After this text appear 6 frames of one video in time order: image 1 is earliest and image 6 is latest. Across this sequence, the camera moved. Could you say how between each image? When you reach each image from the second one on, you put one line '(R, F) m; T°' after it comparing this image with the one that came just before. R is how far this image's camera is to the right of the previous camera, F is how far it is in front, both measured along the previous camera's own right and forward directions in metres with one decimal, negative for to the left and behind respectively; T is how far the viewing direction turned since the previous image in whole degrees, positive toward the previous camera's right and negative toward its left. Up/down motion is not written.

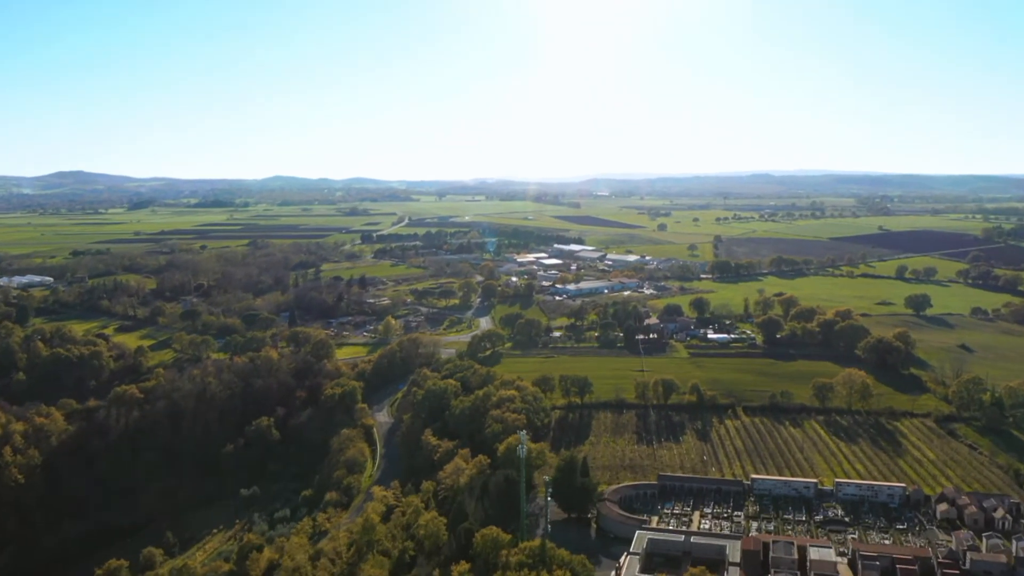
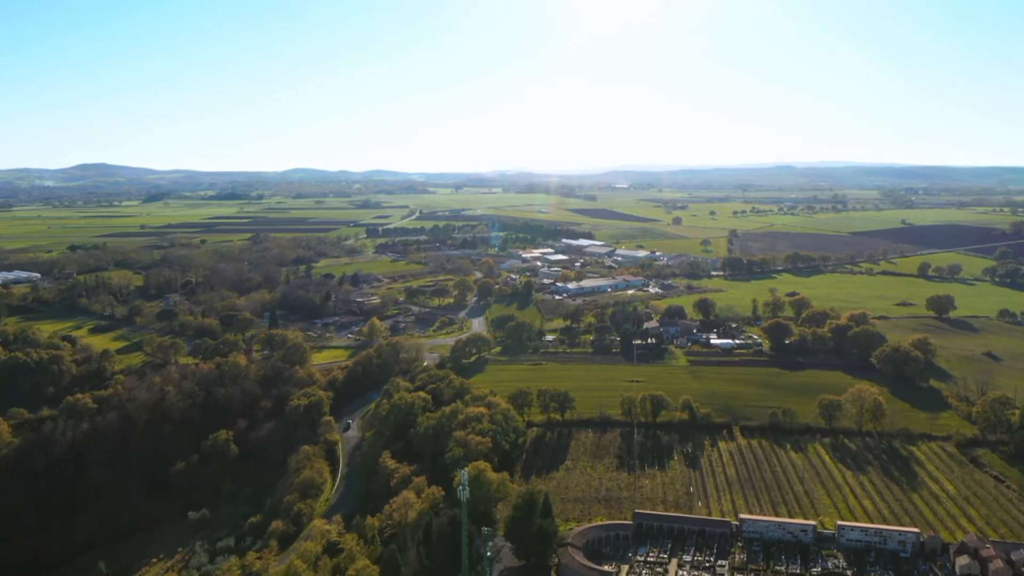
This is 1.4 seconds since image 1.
(+1.3, +2.4) m; -1°
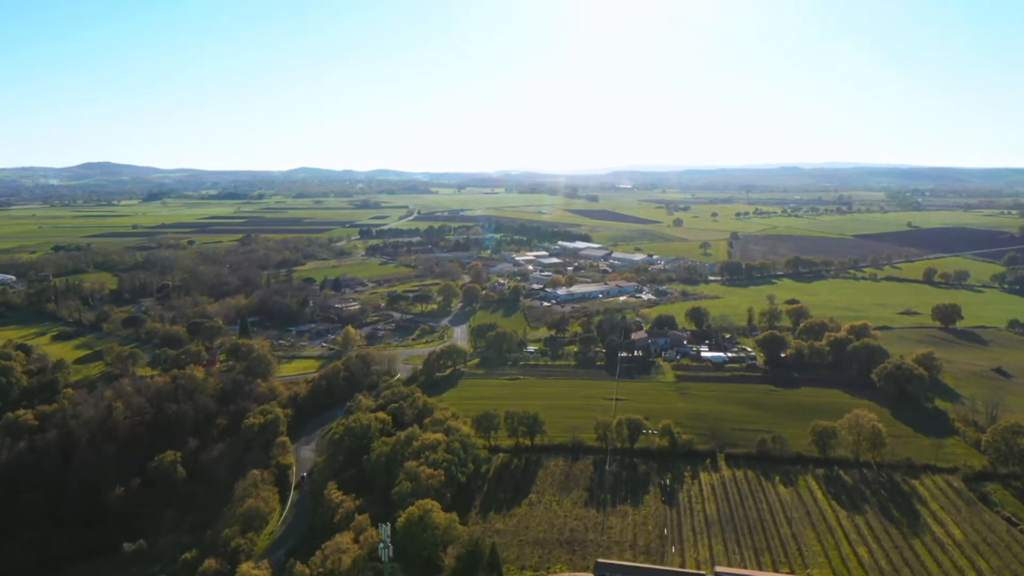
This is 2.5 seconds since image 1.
(+1.0, +2.0) m; 0°
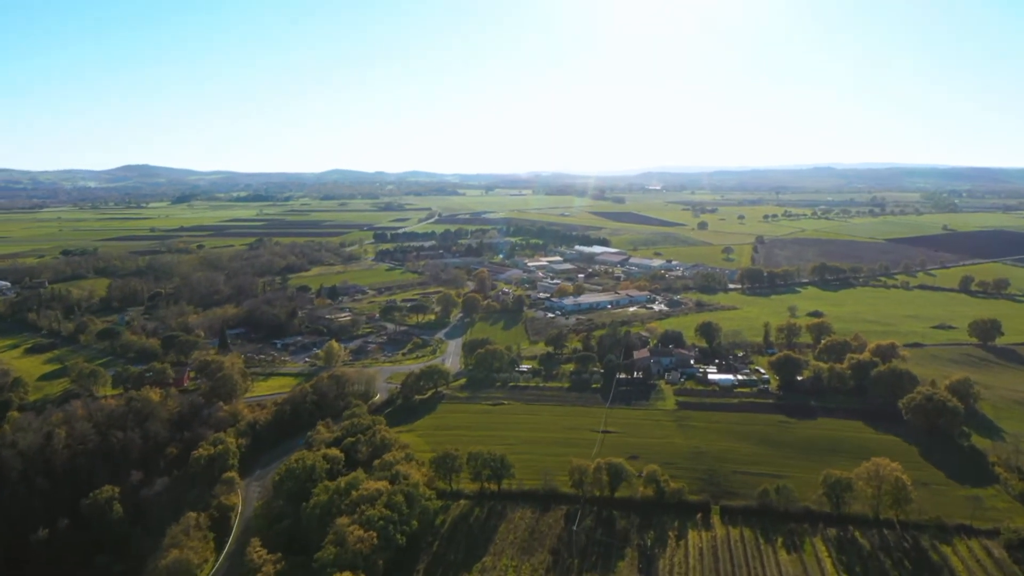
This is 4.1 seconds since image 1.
(+1.5, +2.8) m; -2°
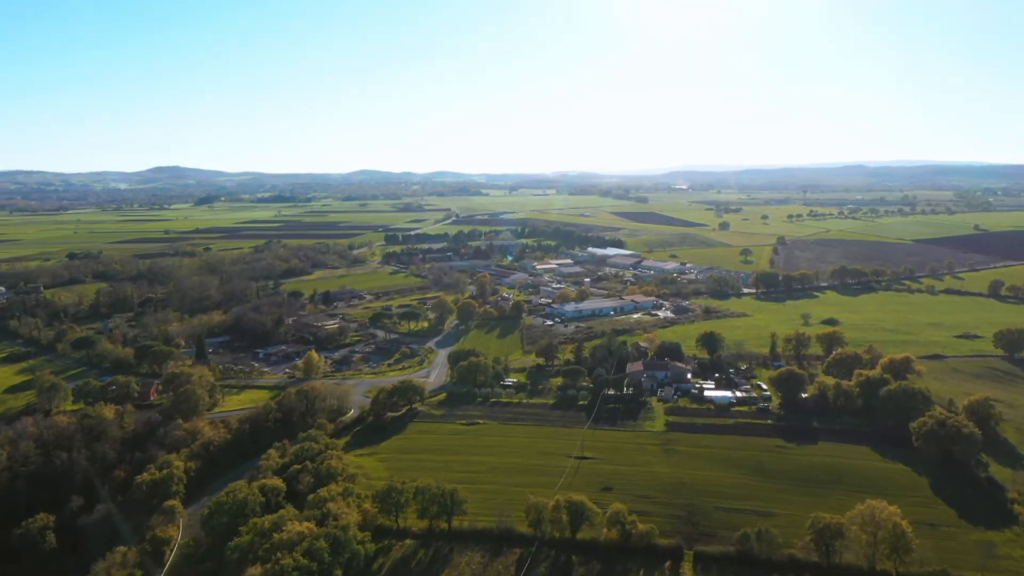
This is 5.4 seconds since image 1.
(+1.6, +2.0) m; -2°
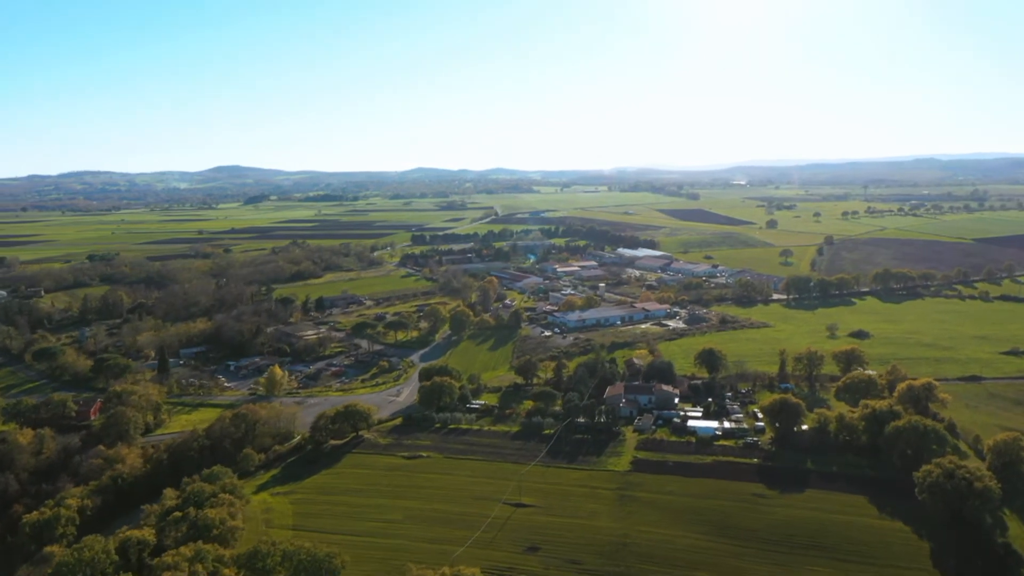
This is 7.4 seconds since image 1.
(+3.0, +3.1) m; -4°
